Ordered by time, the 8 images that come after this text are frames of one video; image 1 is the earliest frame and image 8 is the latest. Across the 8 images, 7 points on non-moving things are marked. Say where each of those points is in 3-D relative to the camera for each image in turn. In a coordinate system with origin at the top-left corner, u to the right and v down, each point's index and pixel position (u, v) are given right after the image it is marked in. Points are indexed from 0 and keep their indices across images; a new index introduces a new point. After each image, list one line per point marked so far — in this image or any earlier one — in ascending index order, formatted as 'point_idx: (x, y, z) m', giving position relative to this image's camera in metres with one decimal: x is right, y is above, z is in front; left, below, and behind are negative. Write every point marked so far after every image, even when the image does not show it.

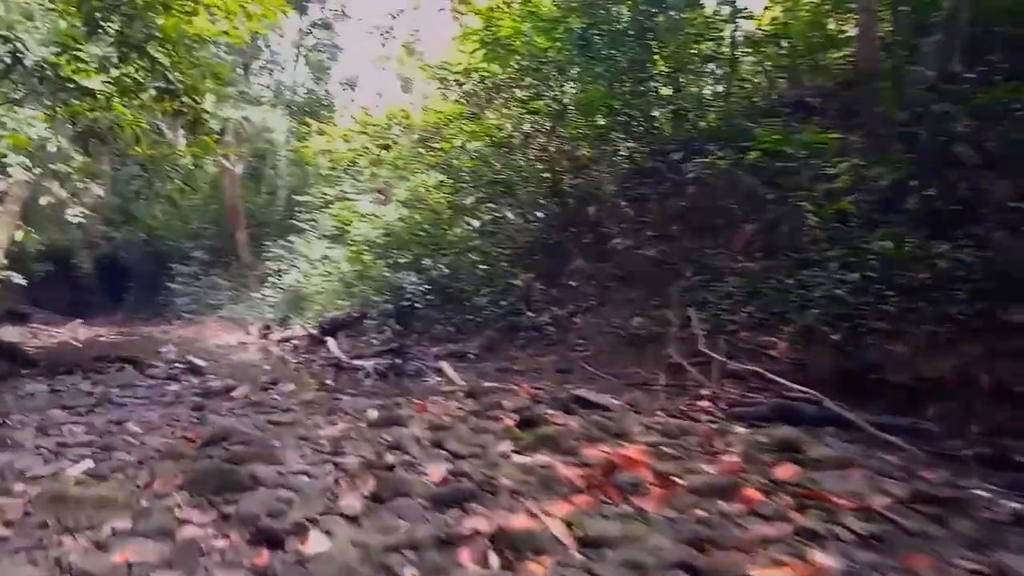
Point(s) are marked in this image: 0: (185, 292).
0: (-7.2, -0.1, +18.0) m
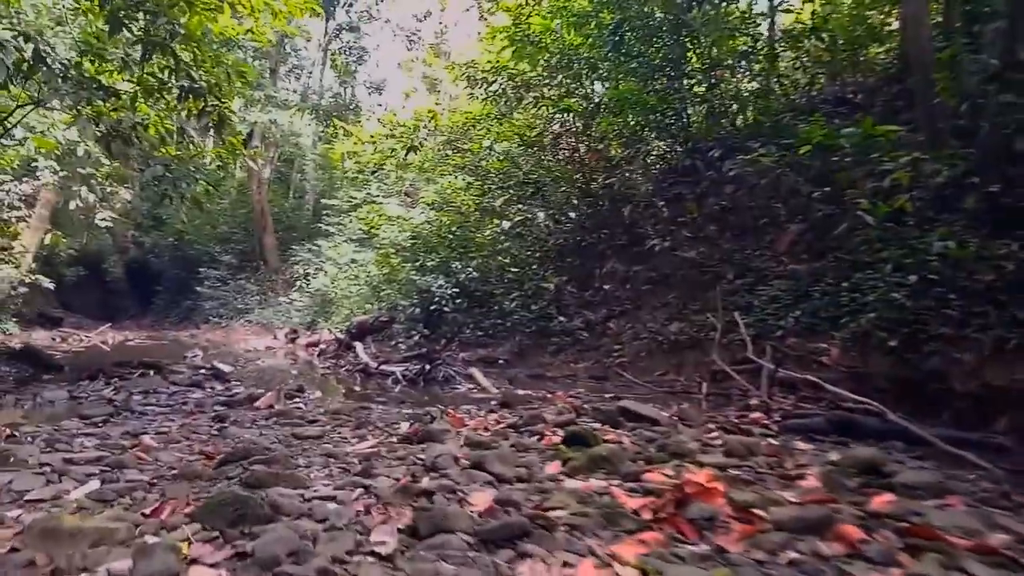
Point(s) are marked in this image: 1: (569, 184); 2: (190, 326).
0: (-6.5, -0.2, +18.0) m
1: (+0.6, +1.1, +8.7) m
2: (-6.8, -0.8, +17.5) m
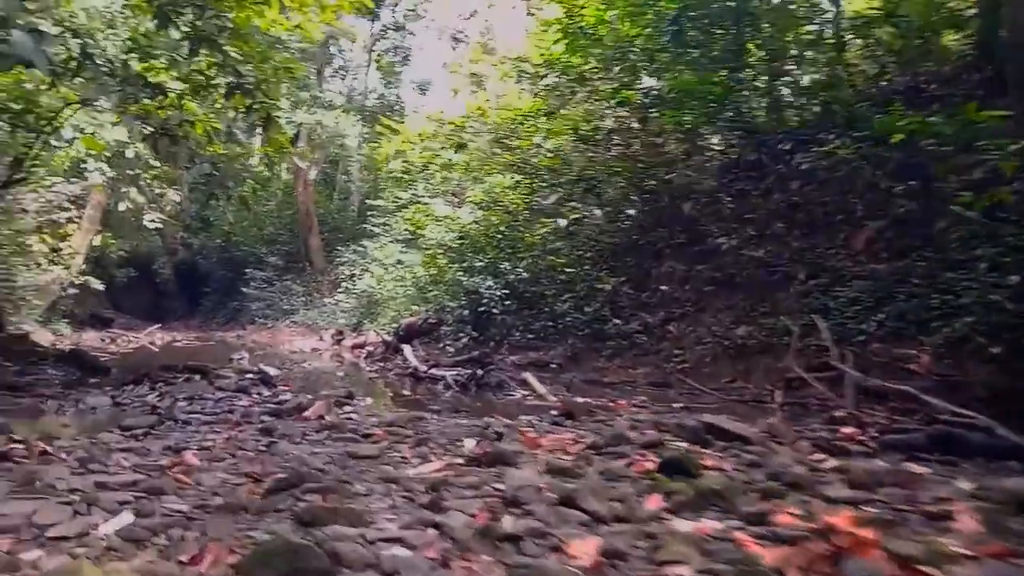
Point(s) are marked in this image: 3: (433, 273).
0: (-5.5, -0.2, +18.0) m
1: (+1.1, +1.1, +8.4) m
2: (-5.8, -0.8, +17.5) m
3: (-1.1, +0.2, +11.5) m
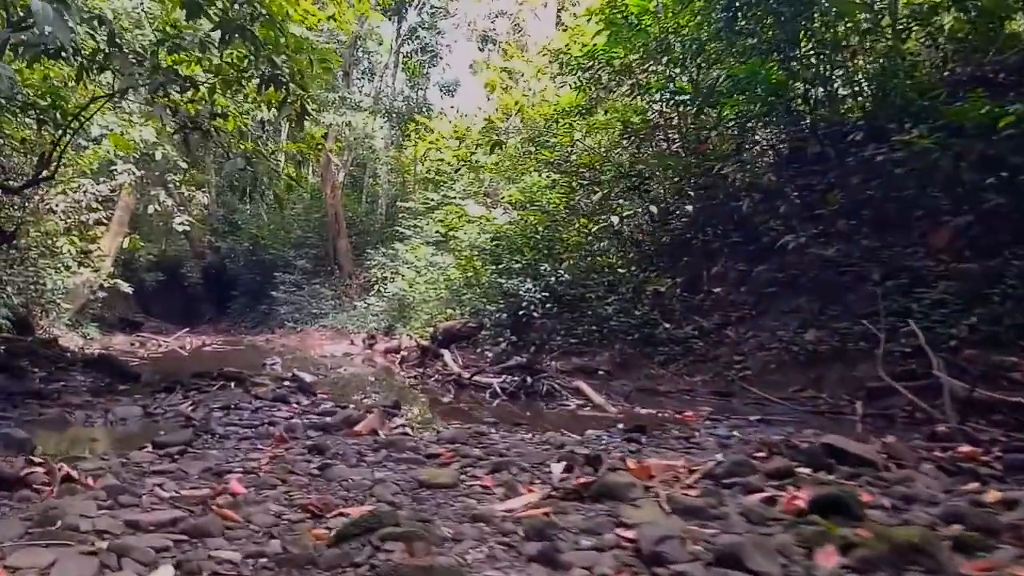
0: (-4.8, -0.3, +17.7) m
1: (+1.5, +1.1, +8.0) m
2: (-5.2, -0.9, +17.3) m
3: (-0.6, +0.2, +11.1) m
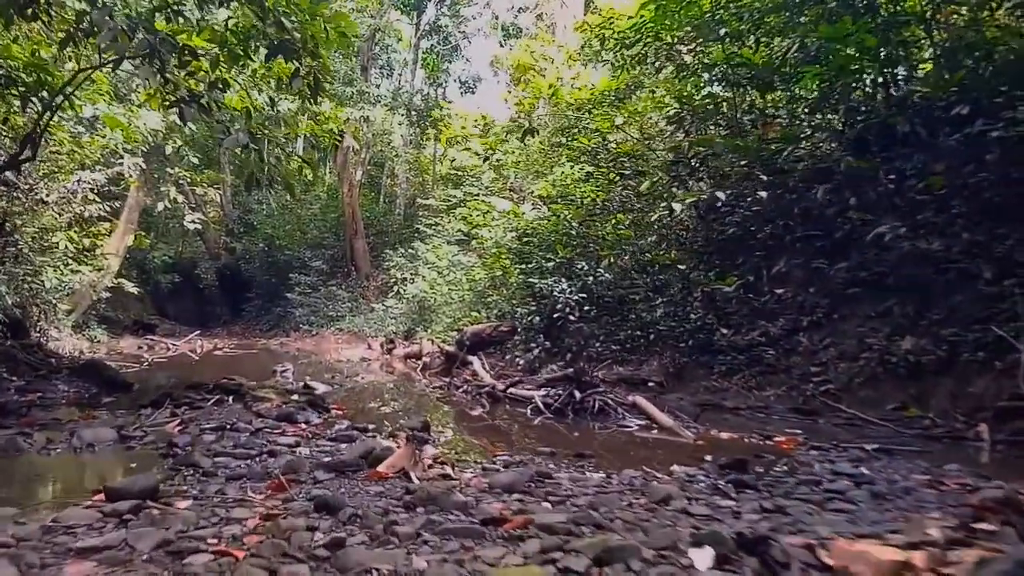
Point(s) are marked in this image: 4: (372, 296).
0: (-4.3, -0.3, +17.0) m
1: (+1.8, +1.1, +7.1) m
2: (-4.7, -0.9, +16.6) m
3: (-0.2, +0.2, +10.3) m
4: (-2.9, -0.2, +16.6) m
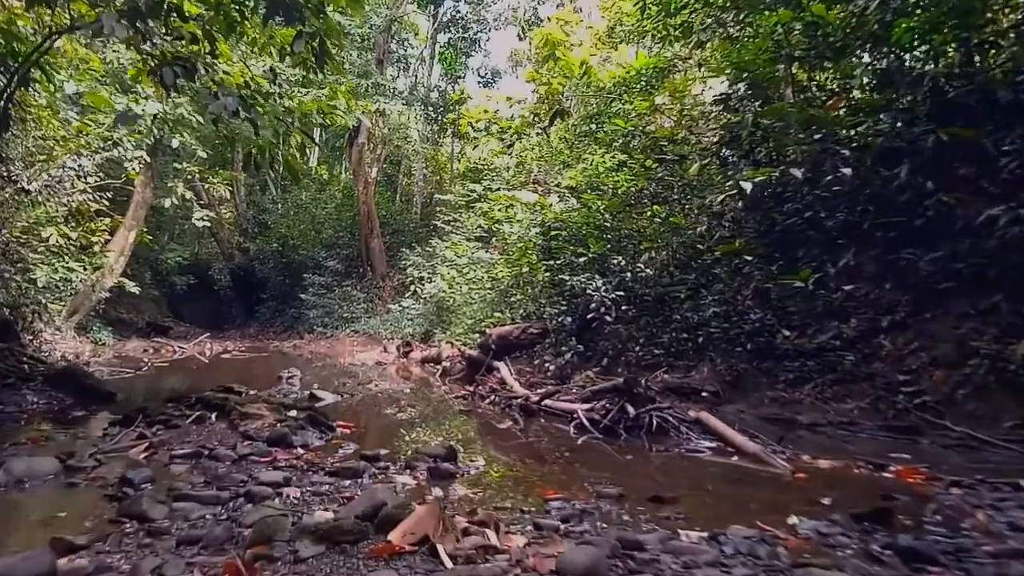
0: (-3.9, -0.3, +16.3) m
1: (+2.1, +1.1, +6.3) m
2: (-4.2, -0.9, +15.9) m
3: (+0.1, +0.2, +9.6) m
4: (-2.4, -0.2, +15.9) m
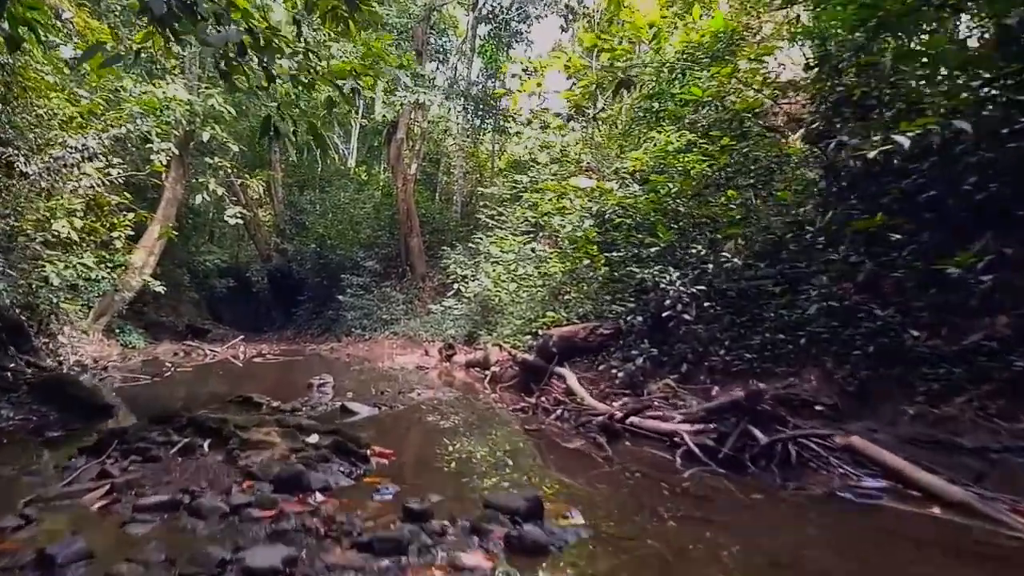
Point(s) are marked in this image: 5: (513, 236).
0: (-3.0, -0.3, +15.6) m
1: (+2.5, +1.2, +5.3) m
2: (-3.4, -0.9, +15.1) m
3: (+0.7, +0.2, +8.7) m
4: (-1.6, -0.2, +15.1) m
5: (0.0, +0.7, +11.6) m
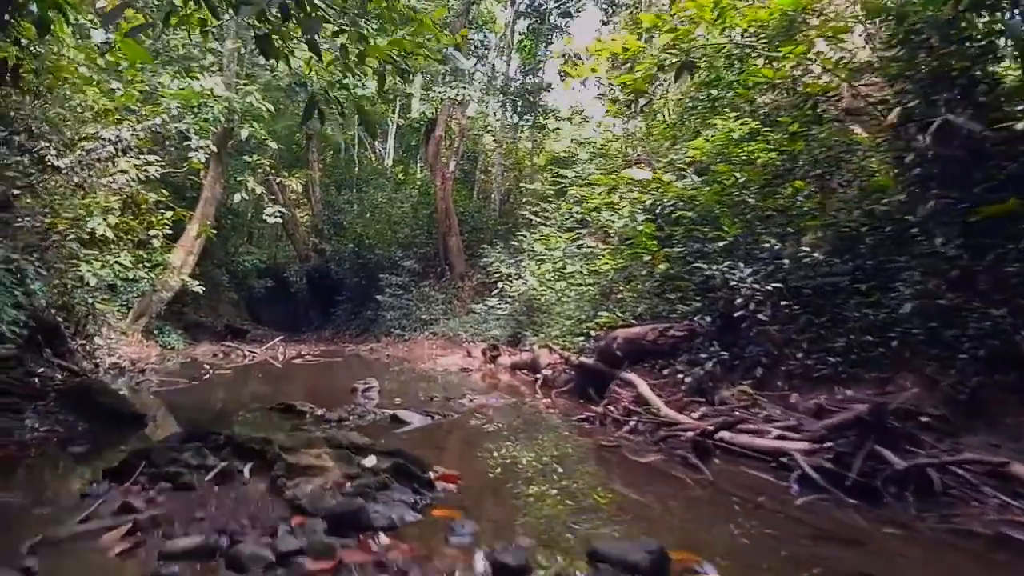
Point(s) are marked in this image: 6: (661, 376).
0: (-2.2, -0.3, +15.3) m
1: (+2.9, +1.2, +4.8) m
2: (-2.6, -0.9, +14.8) m
3: (+1.2, +0.2, +8.2) m
4: (-0.8, -0.2, +14.7) m
5: (+0.7, +0.8, +11.2) m
6: (+1.1, -0.7, +6.4) m
